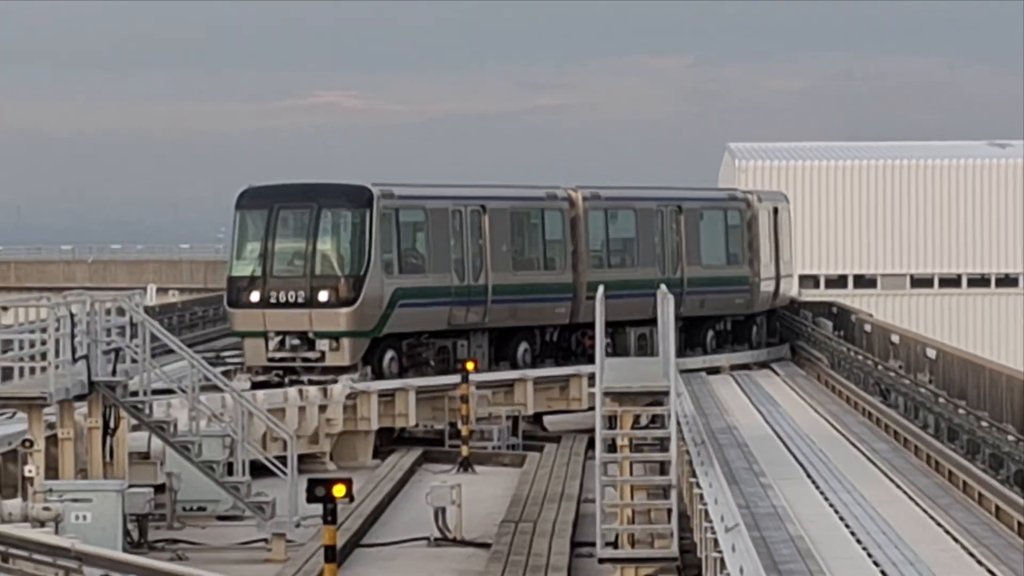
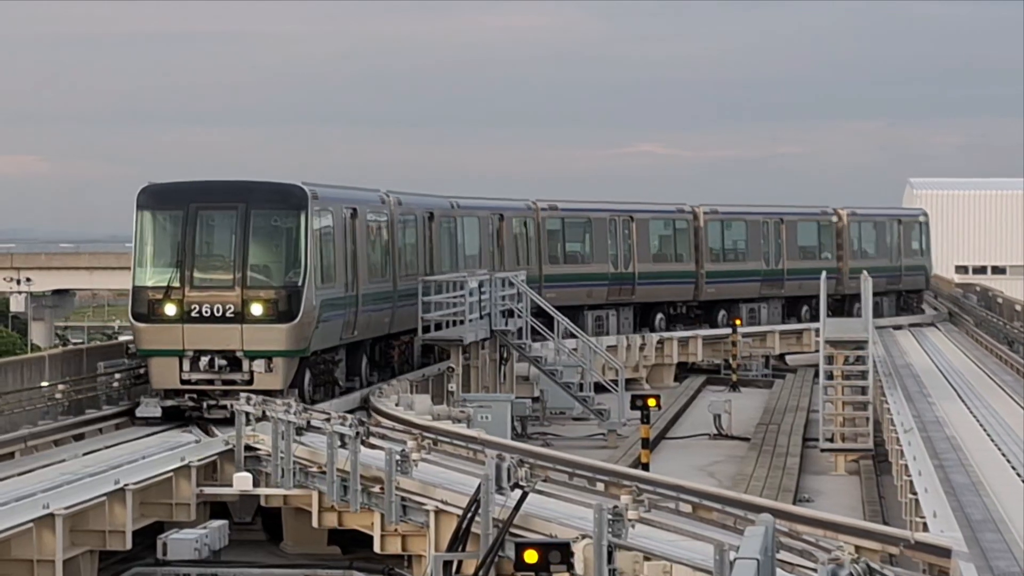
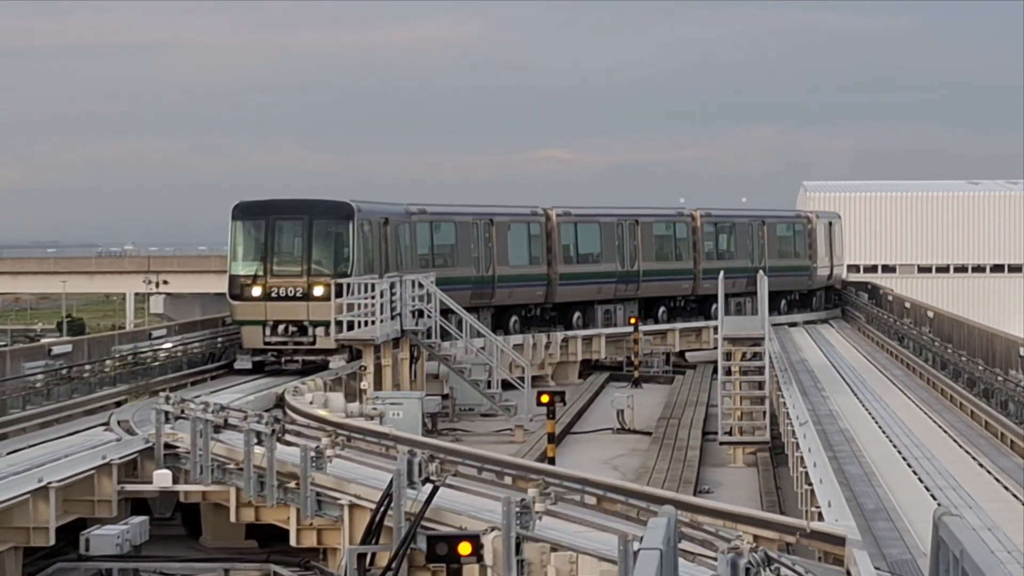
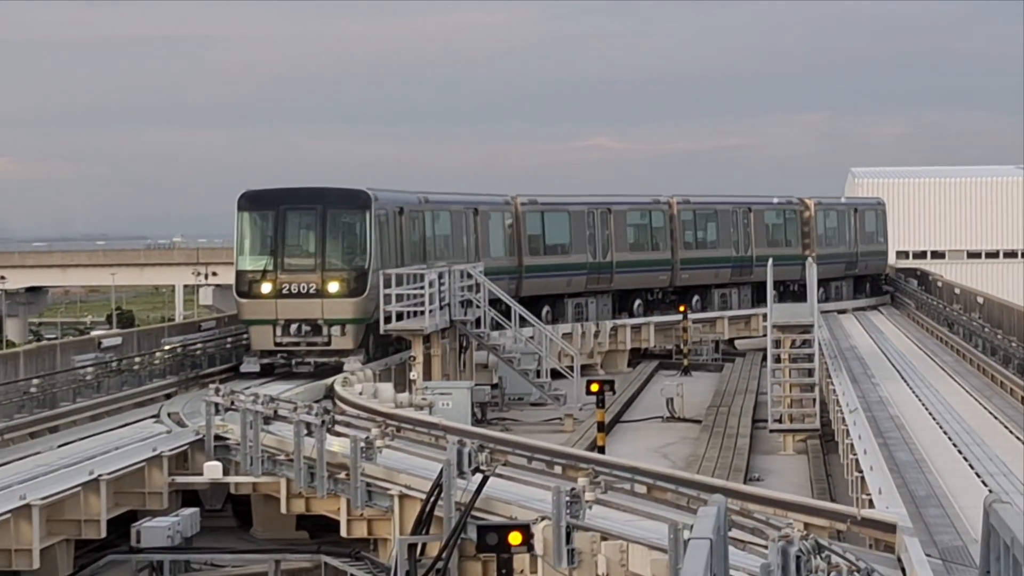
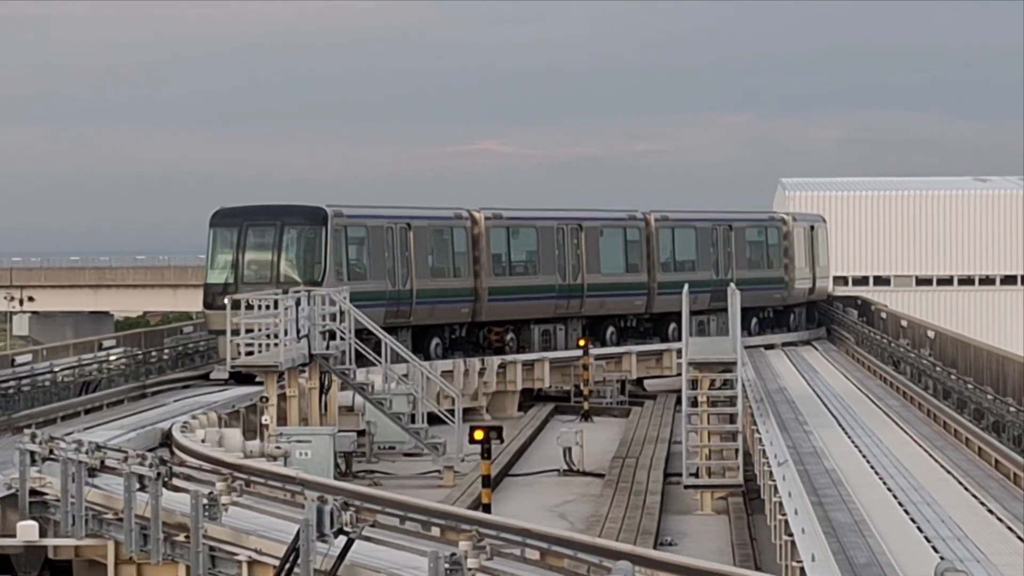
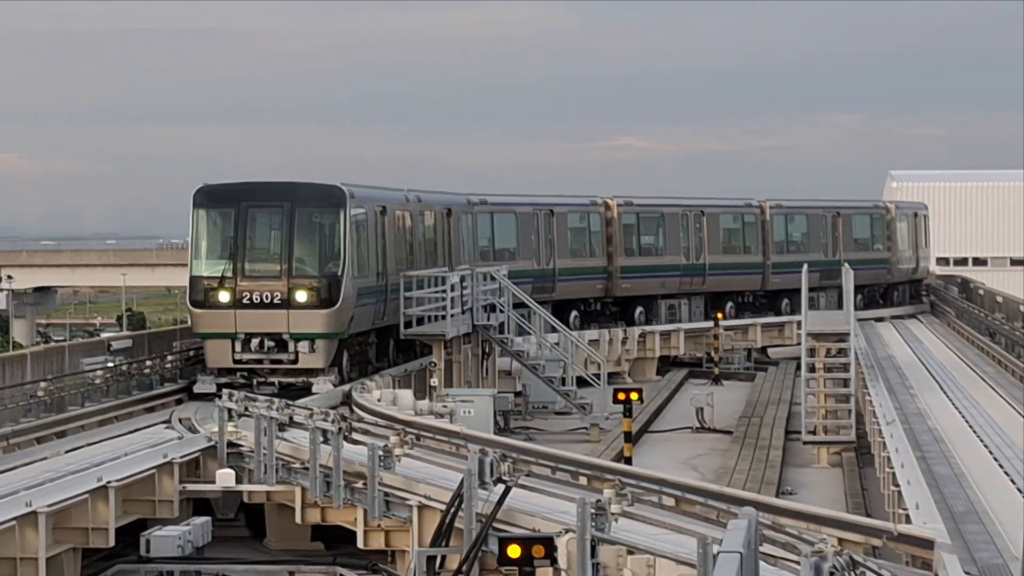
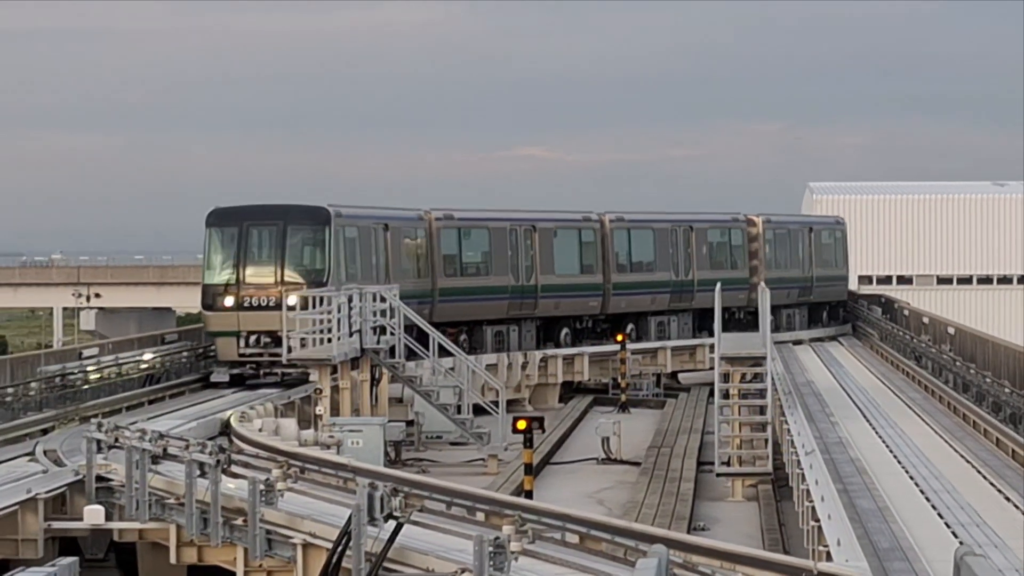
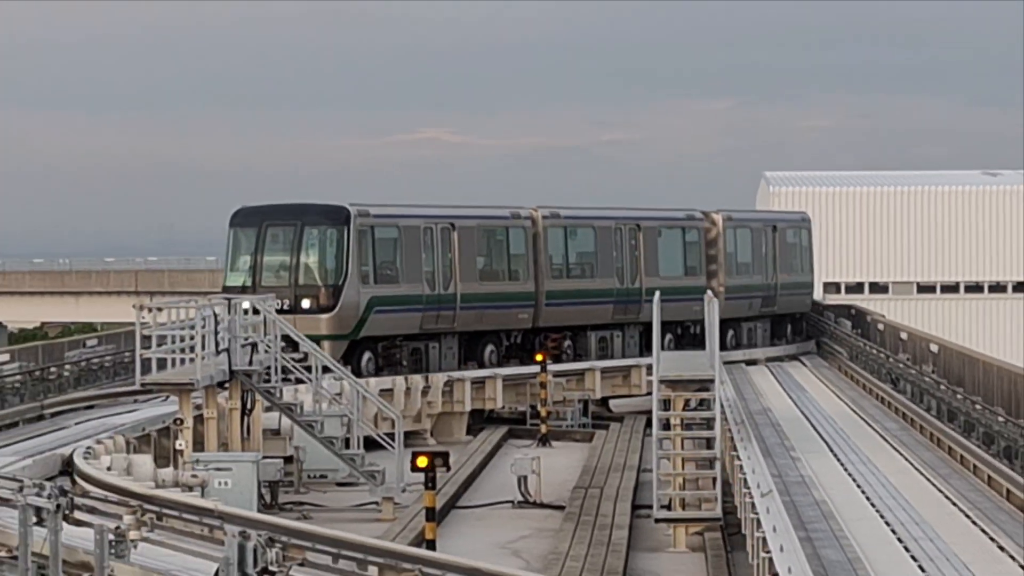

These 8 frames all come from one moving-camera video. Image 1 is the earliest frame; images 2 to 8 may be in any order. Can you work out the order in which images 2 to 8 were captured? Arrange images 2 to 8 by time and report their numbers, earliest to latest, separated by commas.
8, 5, 7, 3, 4, 6, 2
